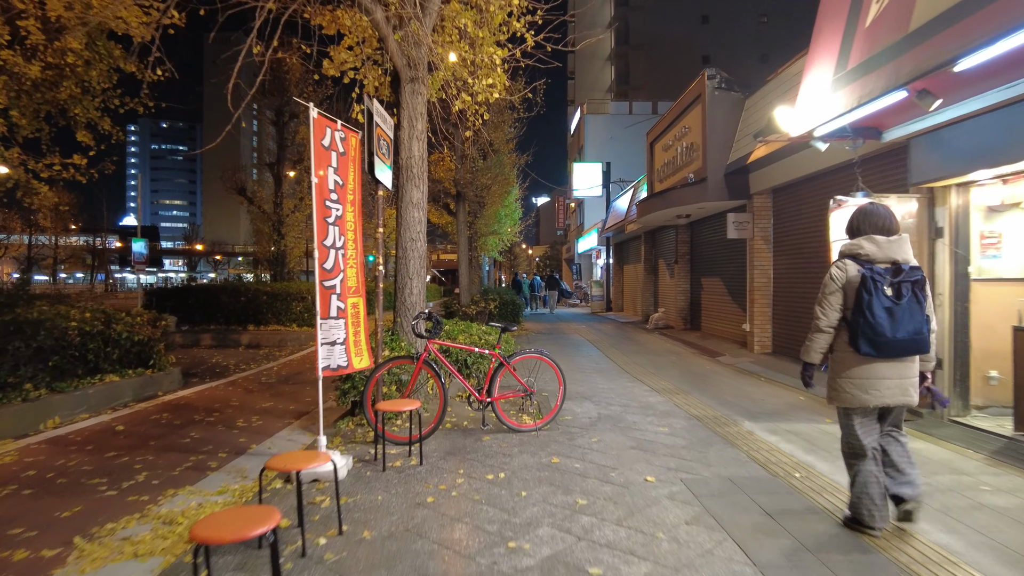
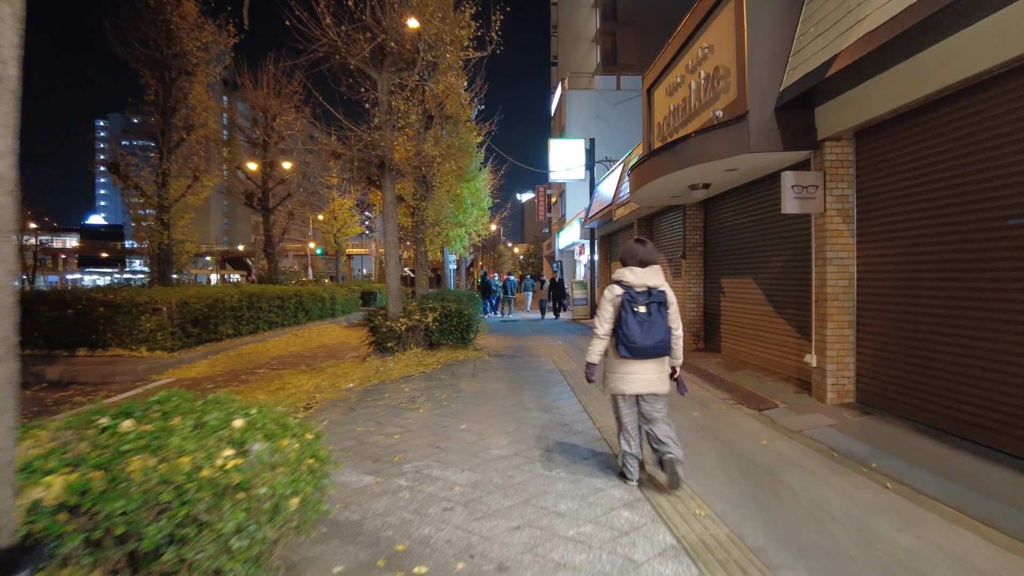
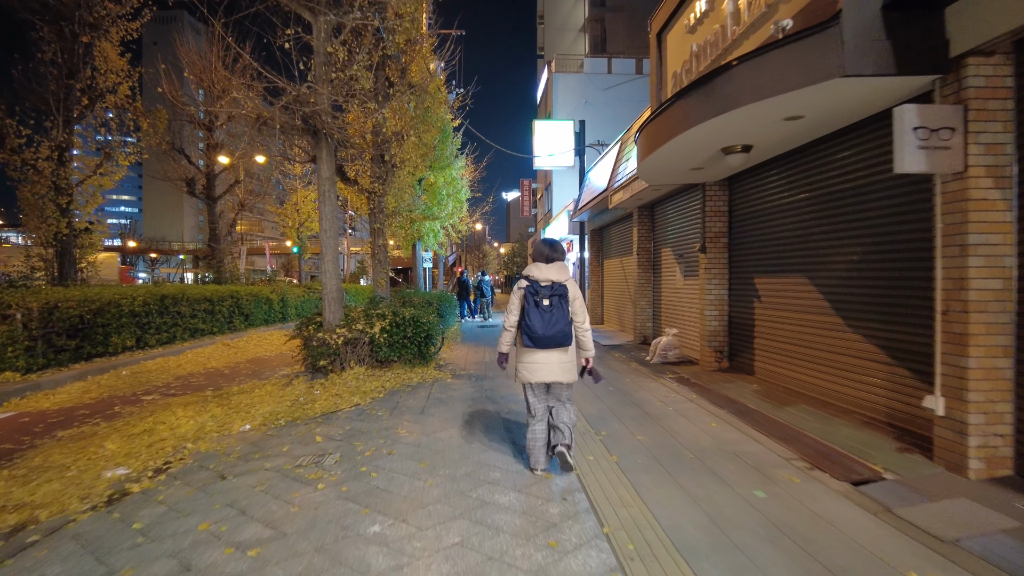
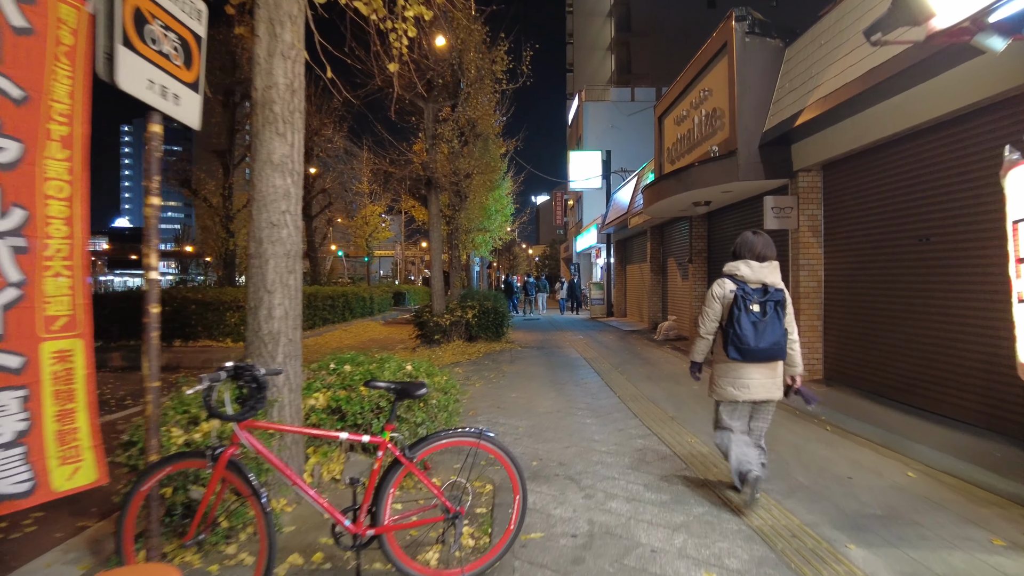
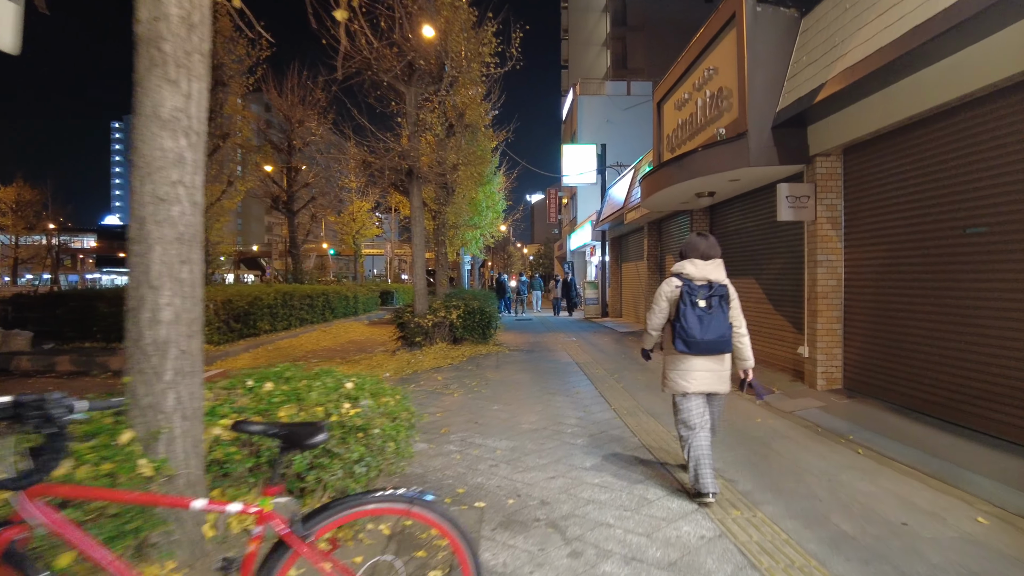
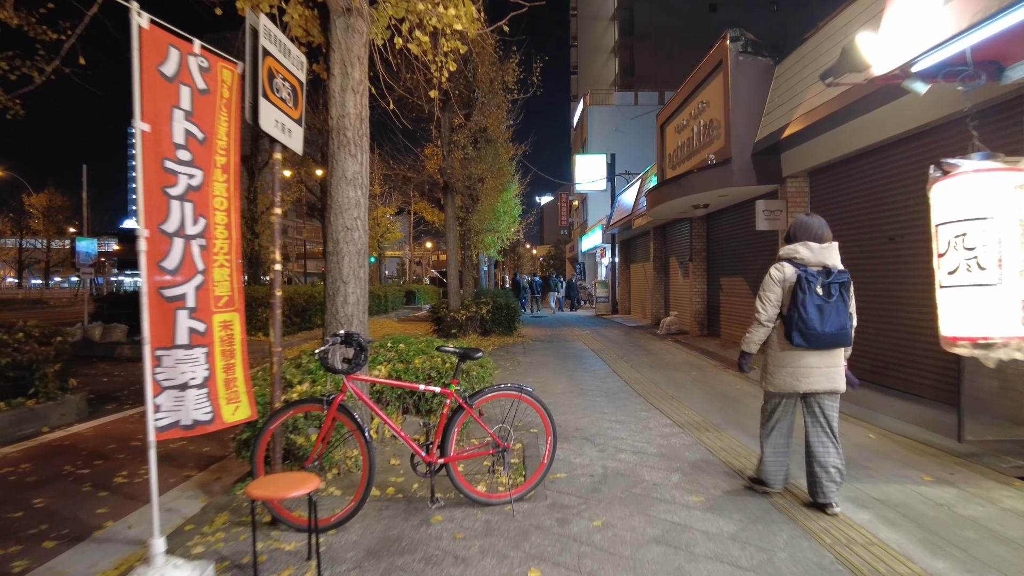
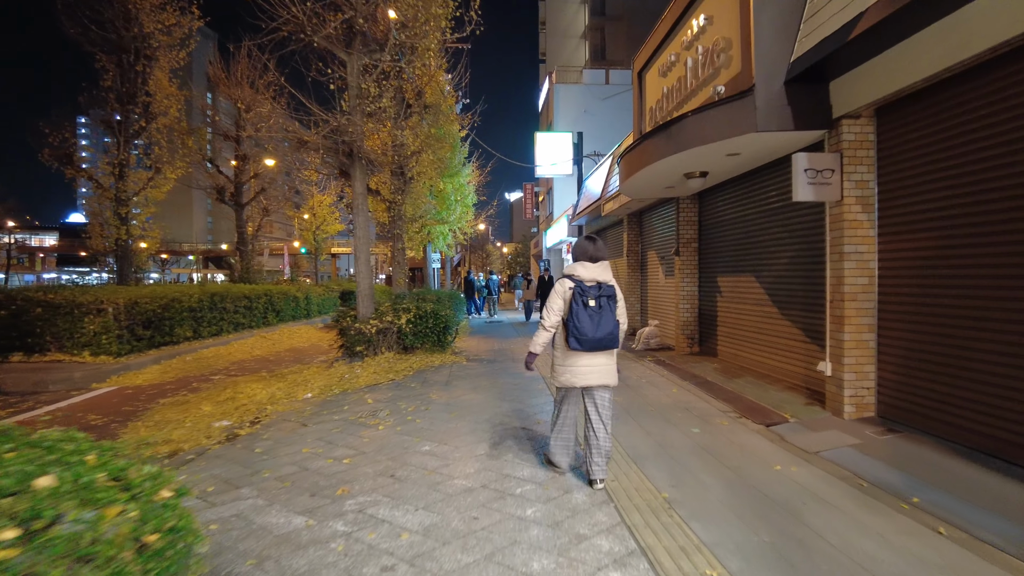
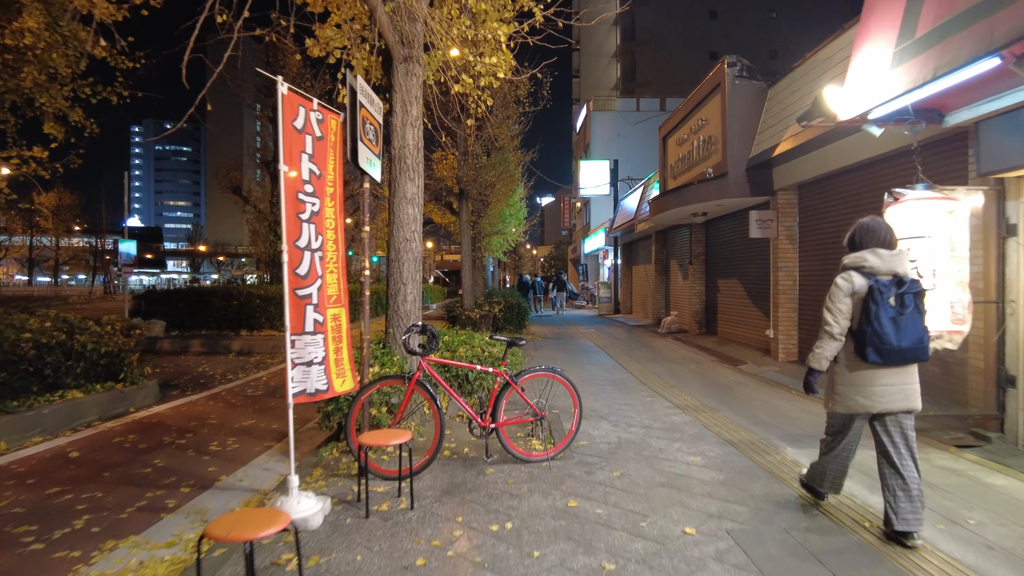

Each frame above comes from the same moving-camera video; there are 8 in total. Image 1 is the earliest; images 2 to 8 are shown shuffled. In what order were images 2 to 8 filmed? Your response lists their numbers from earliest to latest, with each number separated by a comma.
8, 6, 4, 5, 2, 7, 3
